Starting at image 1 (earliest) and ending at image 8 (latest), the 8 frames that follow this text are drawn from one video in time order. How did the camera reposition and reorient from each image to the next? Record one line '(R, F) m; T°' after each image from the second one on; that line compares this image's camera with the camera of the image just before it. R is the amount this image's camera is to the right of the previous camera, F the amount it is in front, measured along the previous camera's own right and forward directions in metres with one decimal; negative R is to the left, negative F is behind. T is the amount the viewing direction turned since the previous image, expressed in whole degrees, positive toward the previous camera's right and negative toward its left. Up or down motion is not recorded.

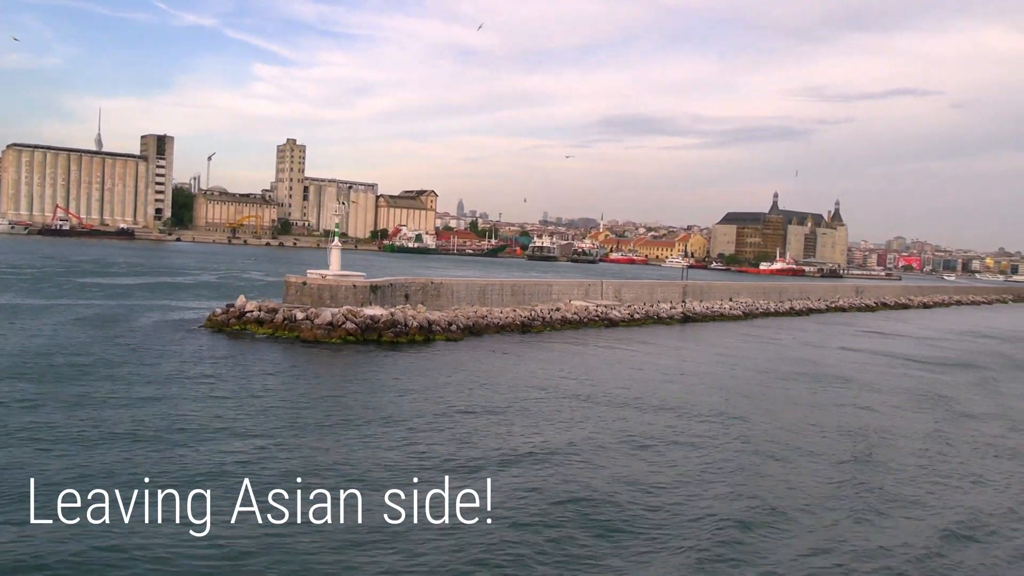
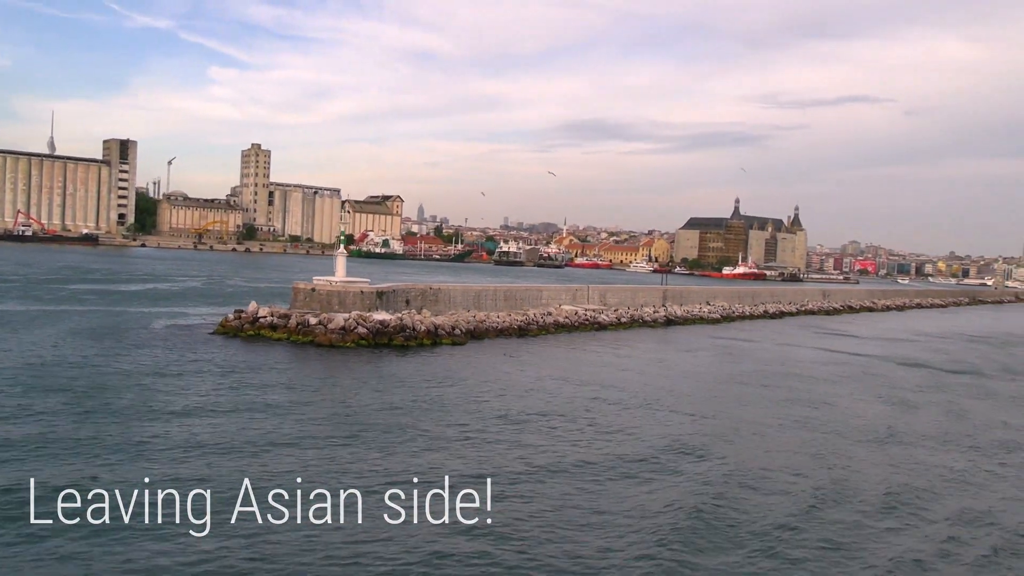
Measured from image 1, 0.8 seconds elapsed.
(-1.0, -0.8) m; +3°
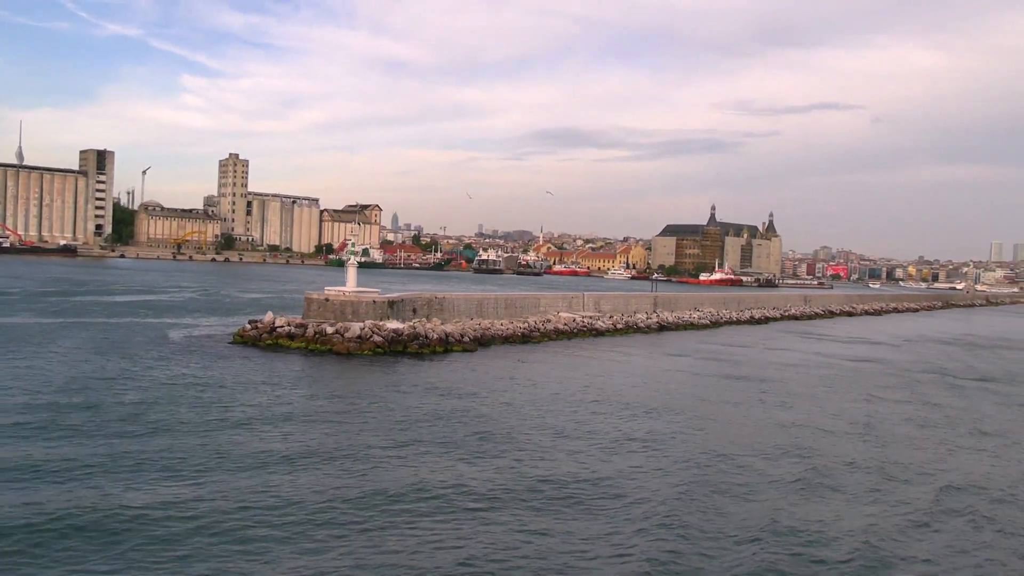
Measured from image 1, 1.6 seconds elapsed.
(-0.8, -0.7) m; +2°
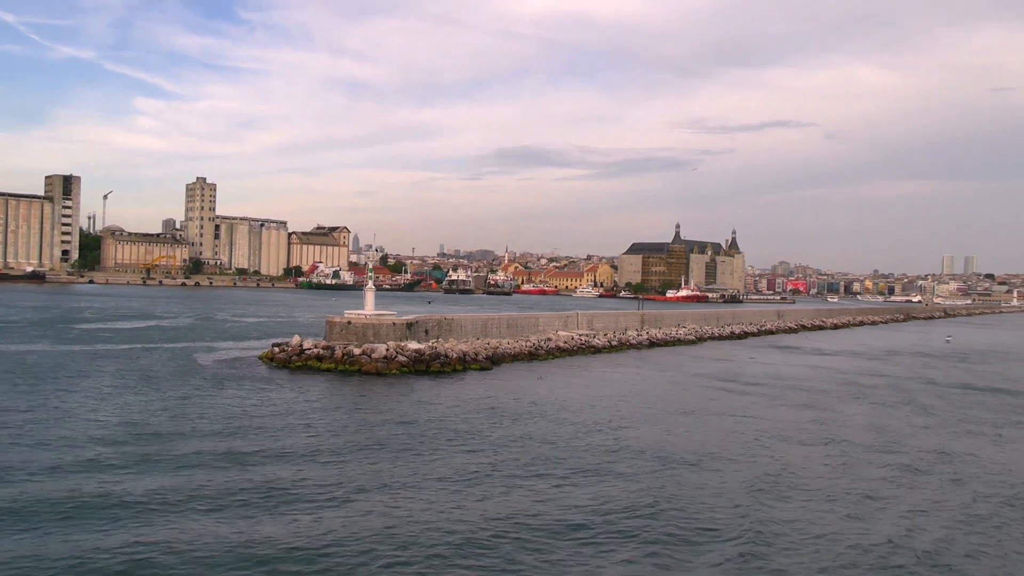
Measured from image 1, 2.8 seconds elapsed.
(-1.3, -1.2) m; +3°
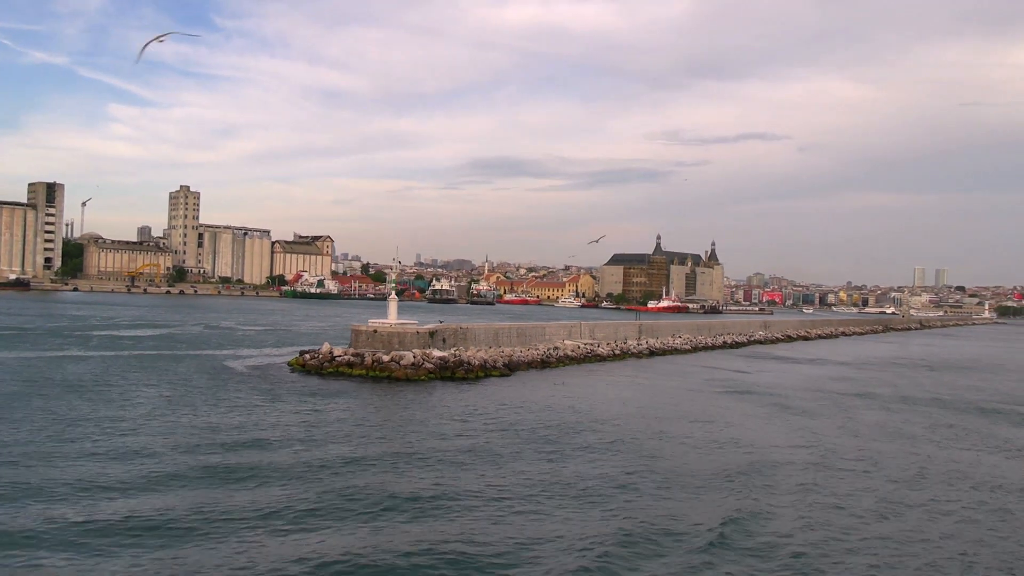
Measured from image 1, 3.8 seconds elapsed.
(-1.2, -1.1) m; +2°
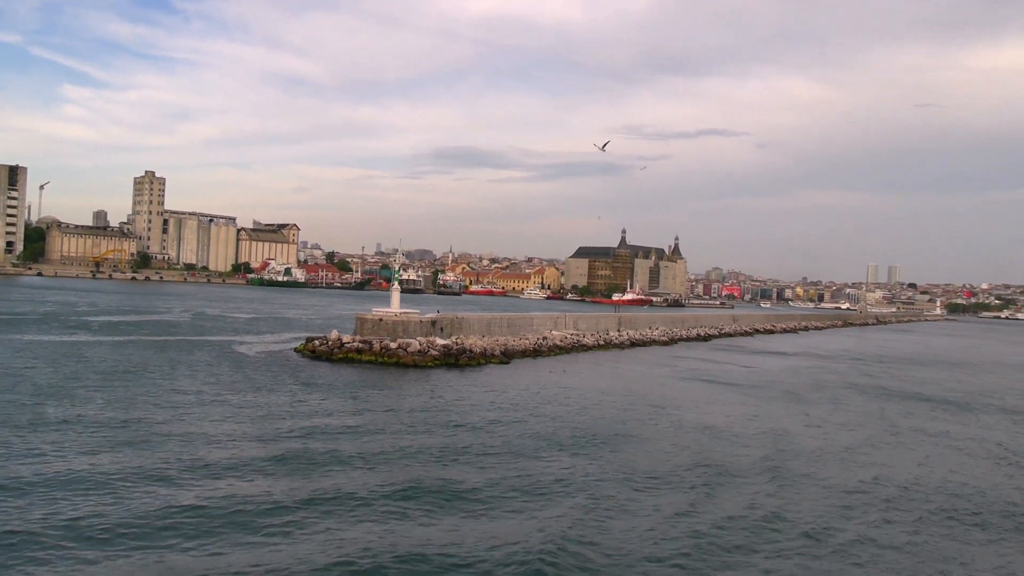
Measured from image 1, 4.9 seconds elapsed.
(-1.1, -1.3) m; +3°
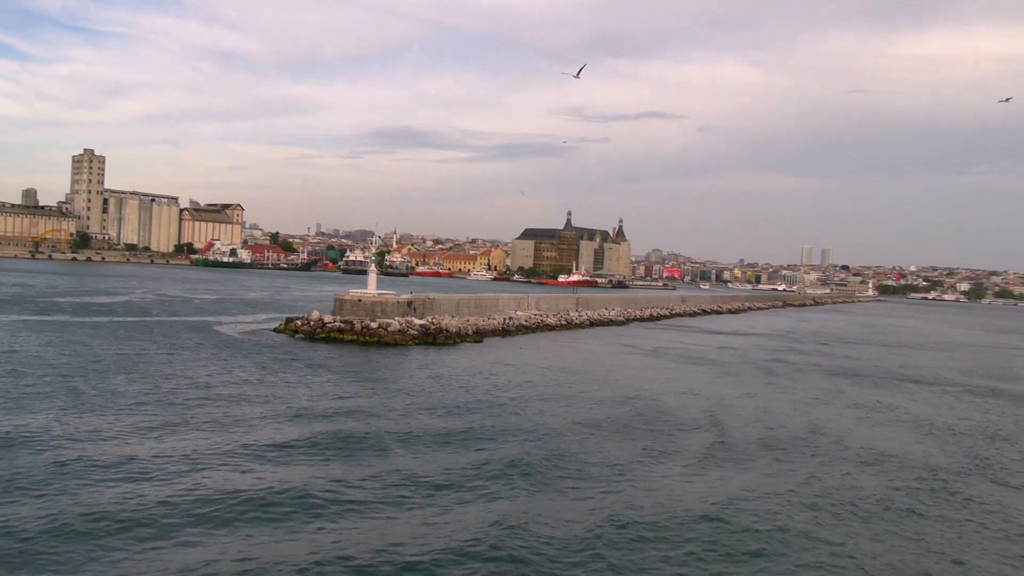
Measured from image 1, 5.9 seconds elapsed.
(-0.9, -1.3) m; +4°
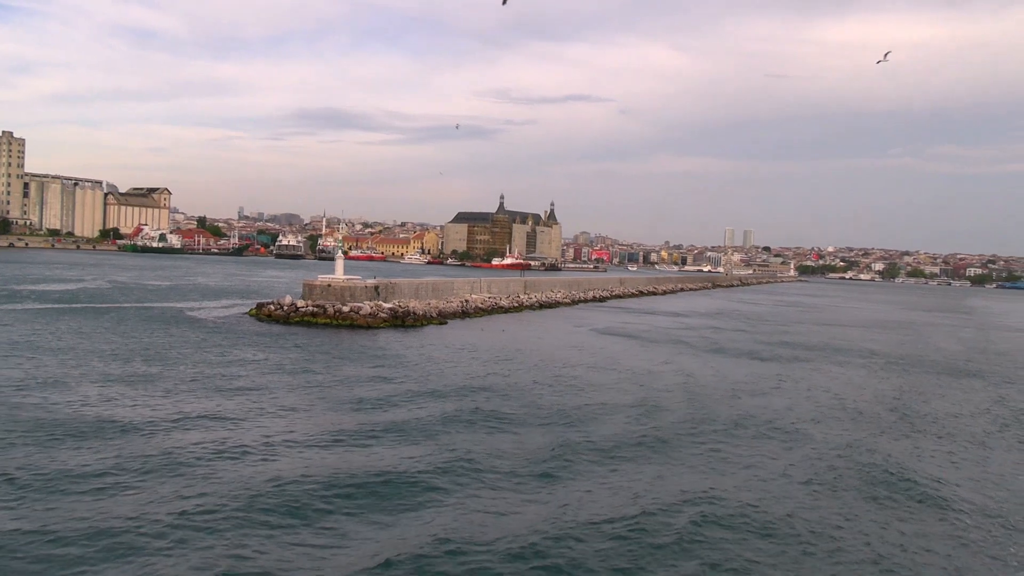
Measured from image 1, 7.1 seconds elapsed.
(-1.0, -1.6) m; +5°
